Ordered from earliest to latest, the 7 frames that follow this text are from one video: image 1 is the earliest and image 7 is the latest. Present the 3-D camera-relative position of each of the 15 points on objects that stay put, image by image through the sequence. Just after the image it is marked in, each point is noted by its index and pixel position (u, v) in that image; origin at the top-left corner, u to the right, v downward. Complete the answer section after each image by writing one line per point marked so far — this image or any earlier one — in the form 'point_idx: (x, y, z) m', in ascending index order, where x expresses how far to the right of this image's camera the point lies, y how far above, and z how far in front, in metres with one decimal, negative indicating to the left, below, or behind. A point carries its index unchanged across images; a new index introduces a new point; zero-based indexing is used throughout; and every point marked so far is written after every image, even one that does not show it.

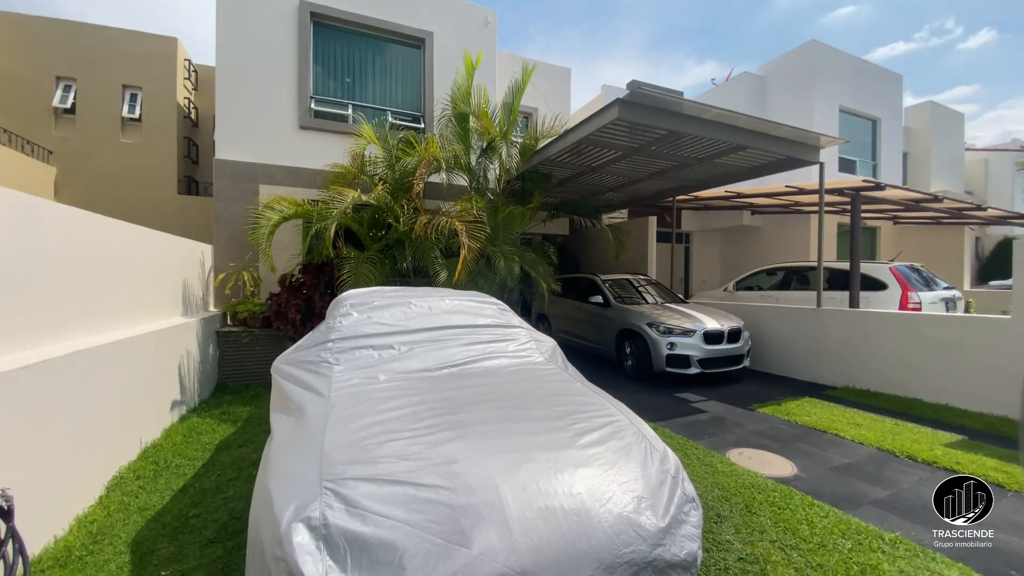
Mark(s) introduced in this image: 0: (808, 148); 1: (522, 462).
0: (+4.3, +2.2, +6.2) m
1: (0.0, -0.7, +1.7) m
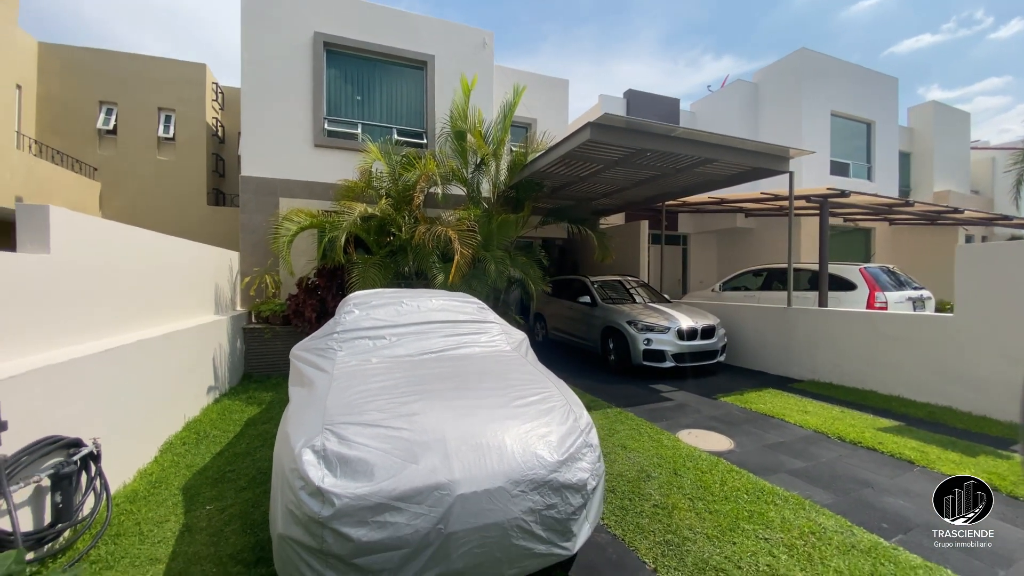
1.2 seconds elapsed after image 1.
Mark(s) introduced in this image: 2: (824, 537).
0: (+4.1, +2.1, +6.7) m
1: (-0.3, -0.7, +2.3) m
2: (+1.9, -1.5, +2.5) m
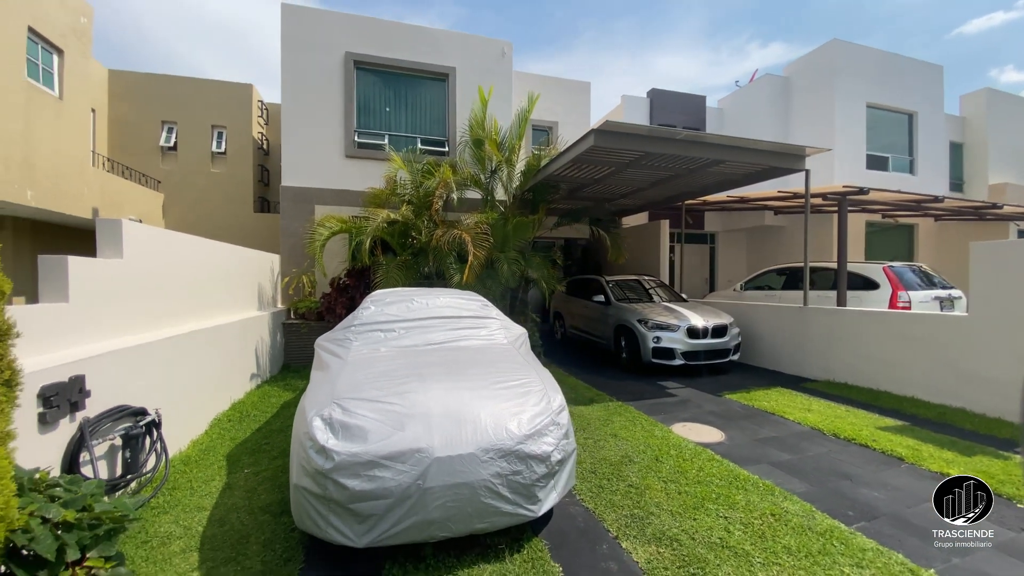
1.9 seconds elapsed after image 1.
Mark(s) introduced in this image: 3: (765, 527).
0: (+4.4, +2.2, +6.6) m
1: (-0.4, -0.7, +2.6) m
2: (+1.8, -1.5, +2.7) m
3: (+1.6, -1.5, +2.6) m
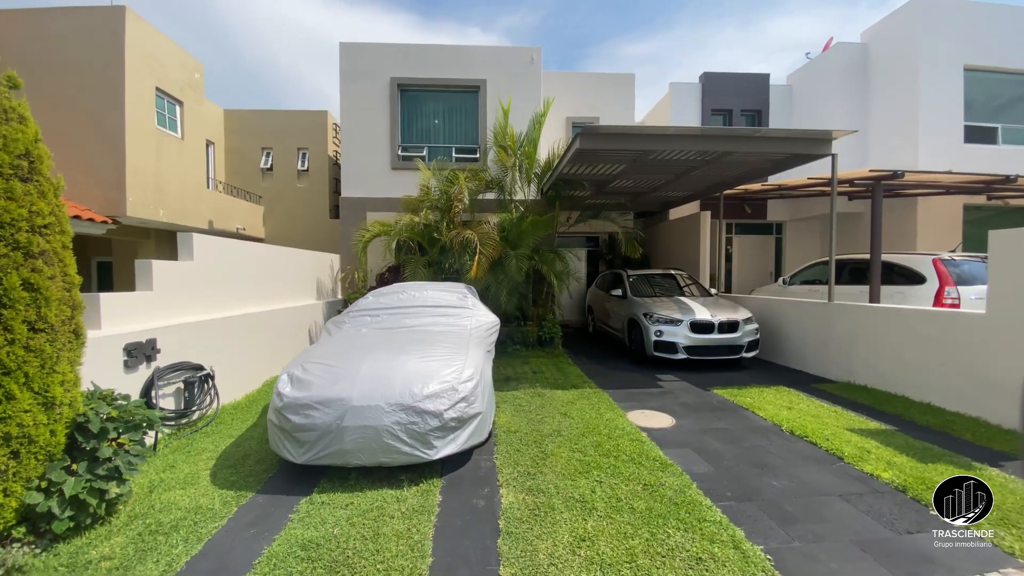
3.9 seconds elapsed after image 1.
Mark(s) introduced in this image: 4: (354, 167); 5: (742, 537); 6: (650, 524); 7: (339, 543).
0: (+4.4, +2.2, +6.2) m
1: (-1.1, -0.7, +3.4) m
2: (+1.0, -1.5, +3.0) m
3: (+0.8, -1.5, +2.9) m
4: (-3.5, +2.7, +8.9) m
5: (+1.4, -1.5, +2.5) m
6: (+0.9, -1.5, +2.6) m
7: (-1.1, -1.6, +2.5) m
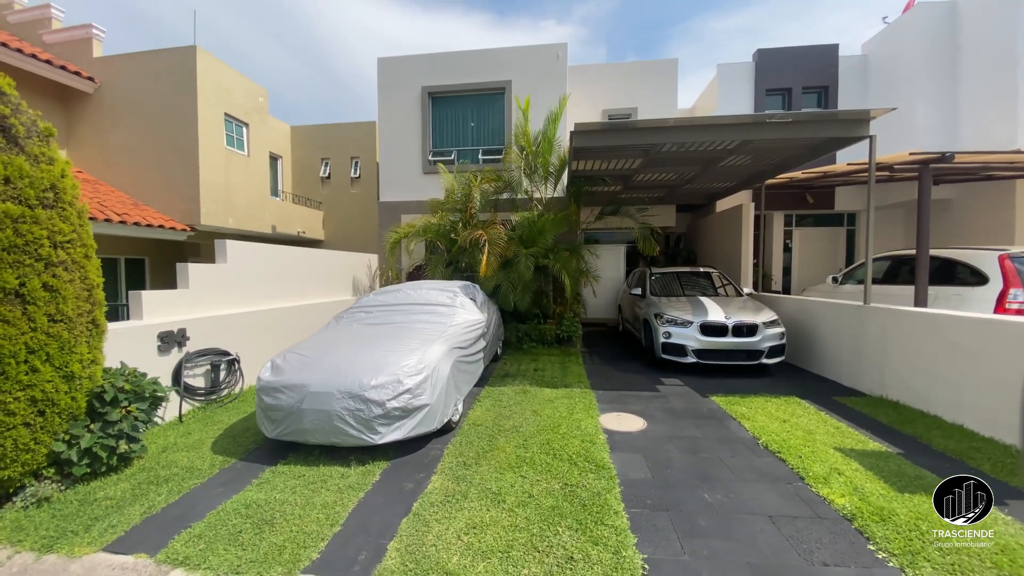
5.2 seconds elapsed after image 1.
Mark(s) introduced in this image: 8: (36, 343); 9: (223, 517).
0: (+4.4, +2.2, +5.5) m
1: (-1.6, -0.7, +3.8) m
2: (+0.4, -1.5, +3.0) m
3: (+0.2, -1.5, +3.0) m
4: (-2.9, +2.7, +9.6) m
5: (+0.7, -1.6, +2.4) m
6: (+0.2, -1.5, +2.6) m
7: (-1.7, -1.6, +2.9) m
8: (-3.3, -0.4, +2.7) m
9: (-2.0, -1.6, +2.8) m
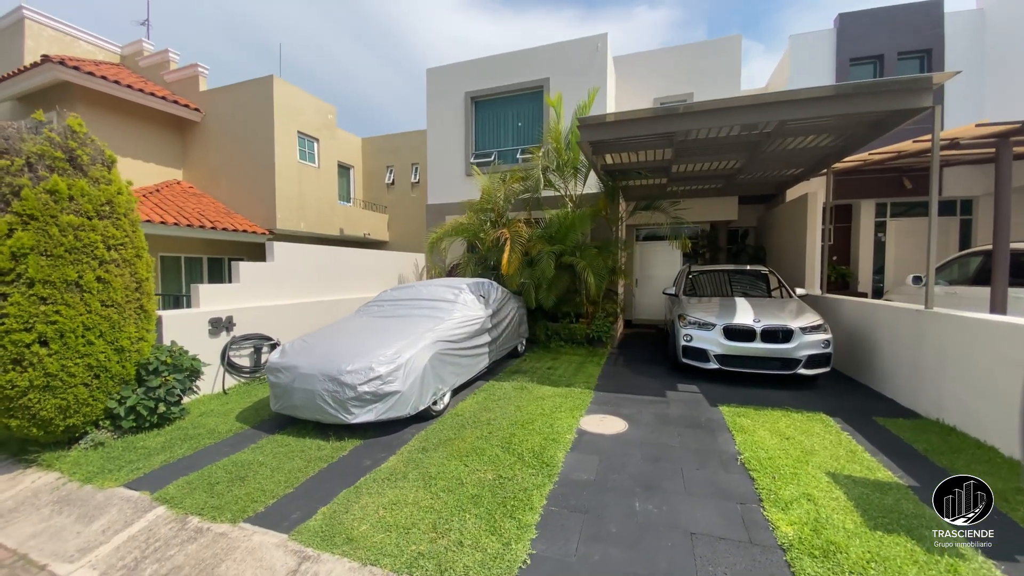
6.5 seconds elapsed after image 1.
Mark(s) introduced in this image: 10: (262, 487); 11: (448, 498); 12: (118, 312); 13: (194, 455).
0: (+4.4, +2.2, +4.7) m
1: (-1.9, -0.6, +4.3) m
2: (-0.1, -1.5, +3.1) m
3: (-0.3, -1.5, +3.1) m
4: (-1.9, +2.8, +10.2) m
5: (+0.1, -1.5, +2.5) m
6: (-0.4, -1.5, +2.8) m
7: (-2.2, -1.5, +3.4) m
8: (-3.7, -0.3, +3.6) m
9: (-2.5, -1.5, +3.4) m
10: (-1.9, -1.5, +3.1) m
11: (-0.4, -1.5, +2.9) m
12: (-3.6, -0.2, +3.7) m
13: (-2.9, -1.5, +3.7) m
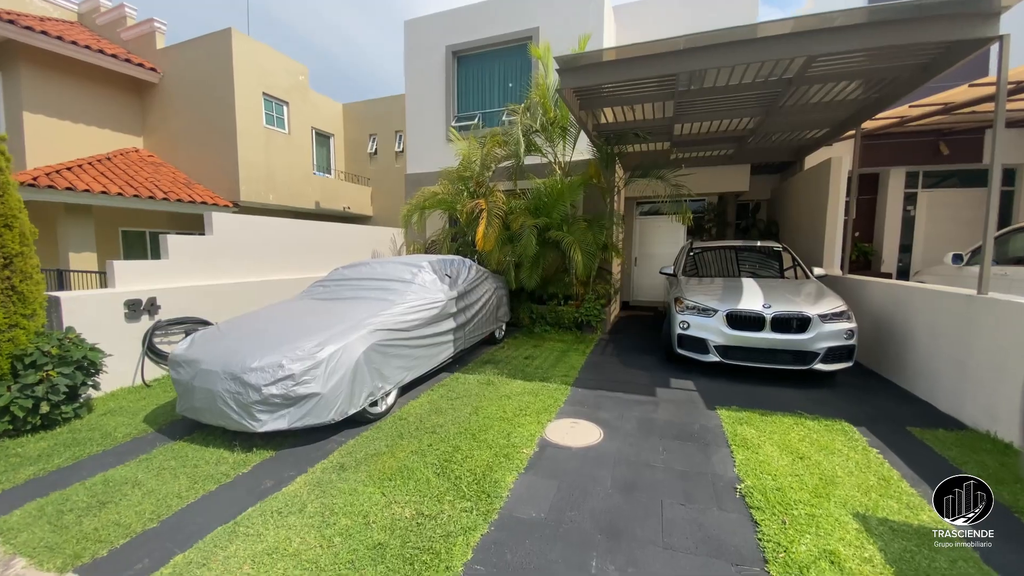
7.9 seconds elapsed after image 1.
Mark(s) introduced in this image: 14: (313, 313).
0: (+4.0, +2.4, +3.7) m
1: (-2.3, -0.4, +3.6) m
2: (-0.5, -1.3, +2.3) m
3: (-0.7, -1.3, +2.4) m
4: (-2.2, +3.3, +9.3) m
5: (-0.4, -1.4, +1.7) m
6: (-0.8, -1.4, +2.0) m
7: (-2.6, -1.4, +2.7) m
8: (-4.2, -0.1, +2.9) m
9: (-2.9, -1.4, +2.7) m
10: (-2.4, -1.4, +2.5) m
11: (-0.9, -1.4, +2.2) m
12: (-4.1, -0.1, +3.0) m
13: (-3.4, -1.4, +3.0) m
14: (-2.0, -0.3, +4.0) m
